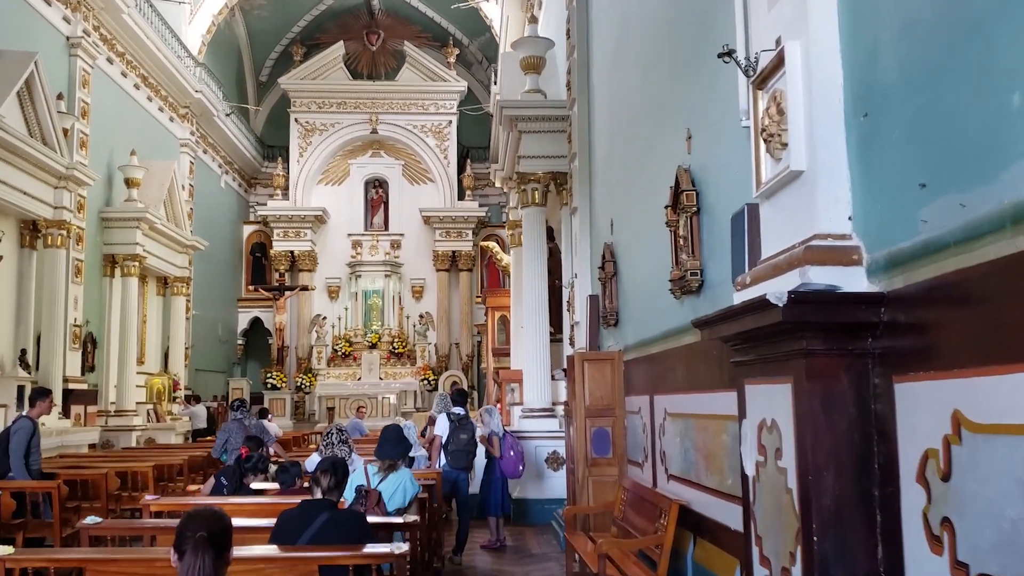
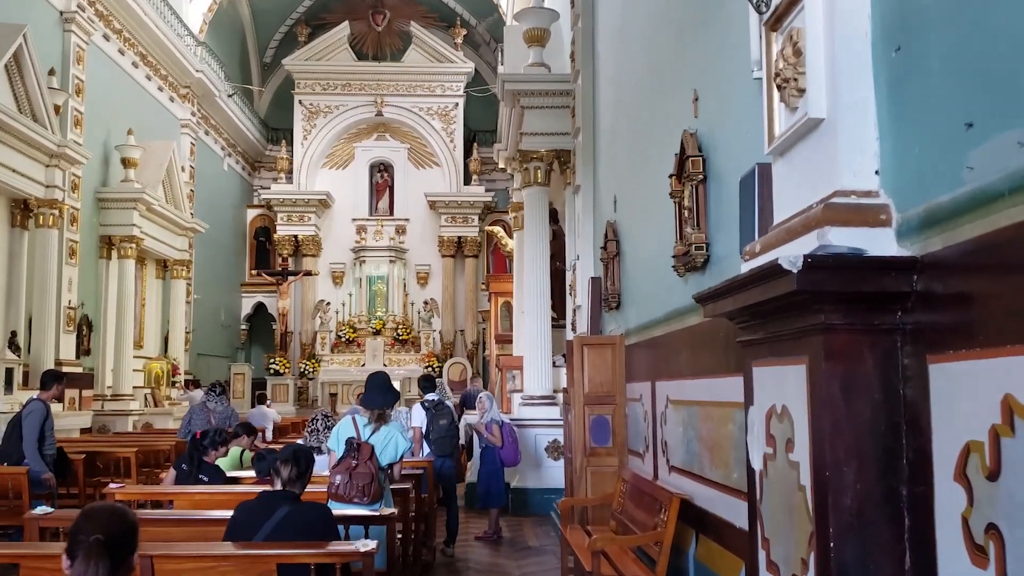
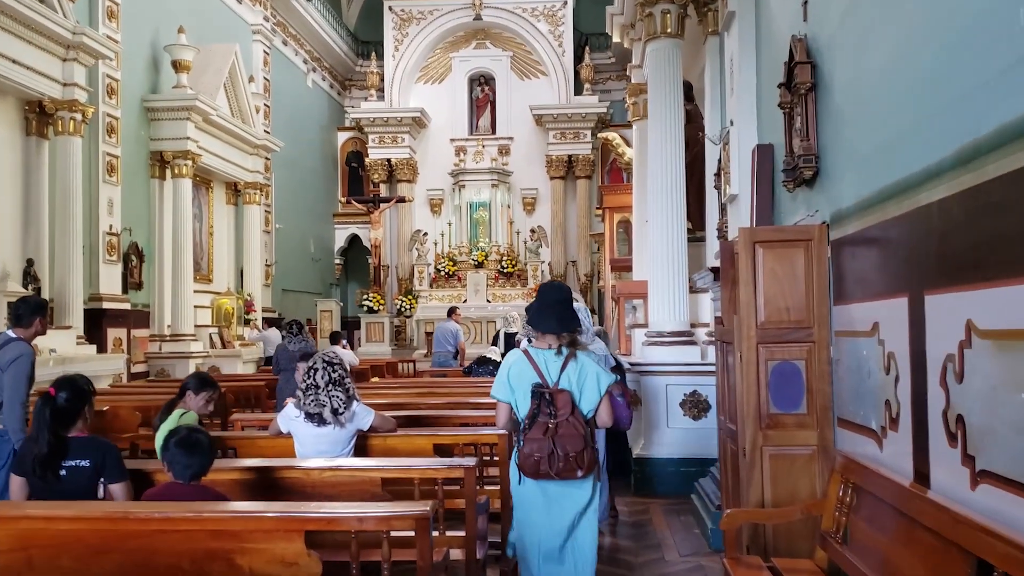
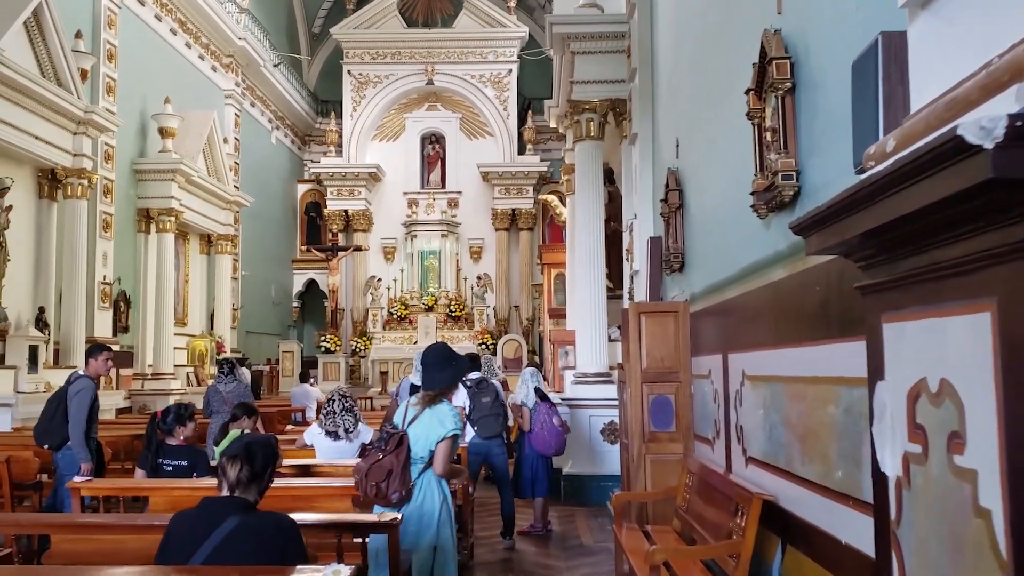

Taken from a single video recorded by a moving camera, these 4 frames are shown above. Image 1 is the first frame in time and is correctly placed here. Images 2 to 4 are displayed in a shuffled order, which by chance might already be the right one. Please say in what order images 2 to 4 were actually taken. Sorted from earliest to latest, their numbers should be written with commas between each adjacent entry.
2, 4, 3
